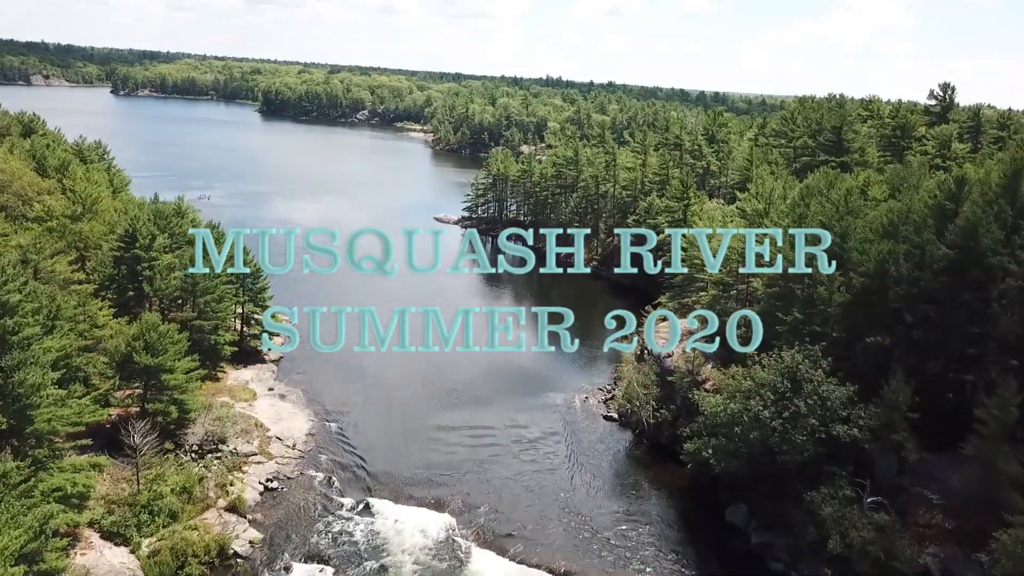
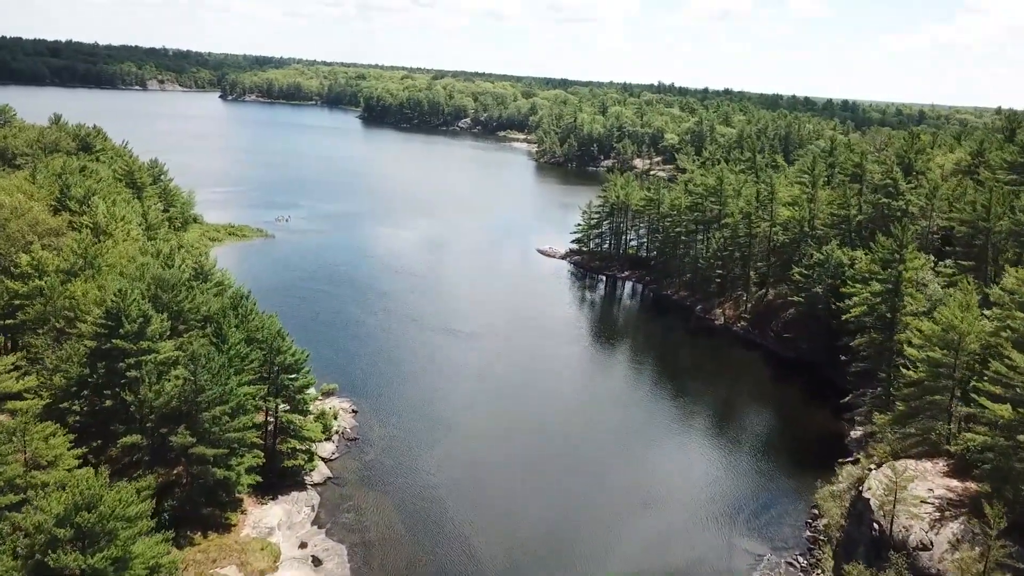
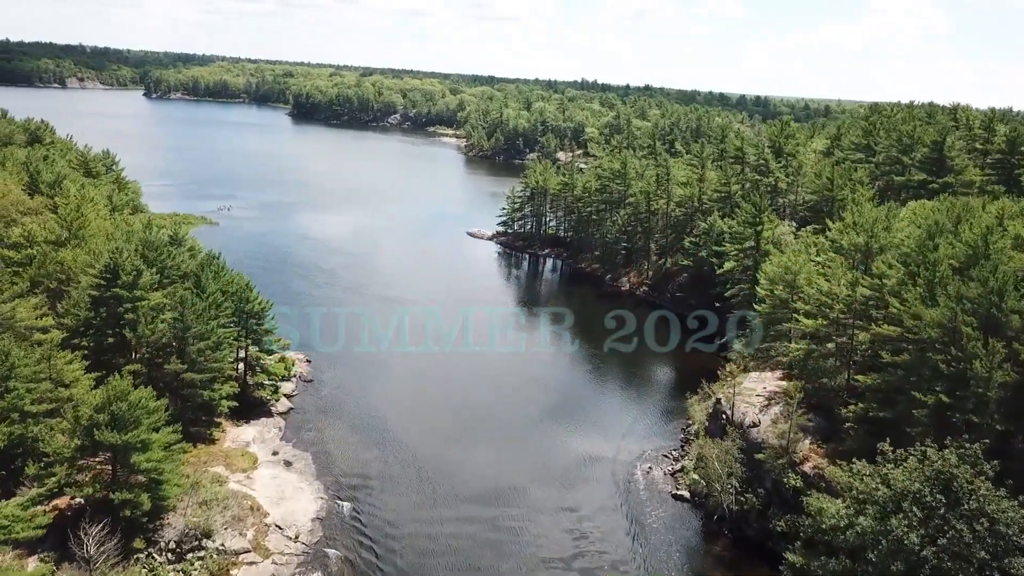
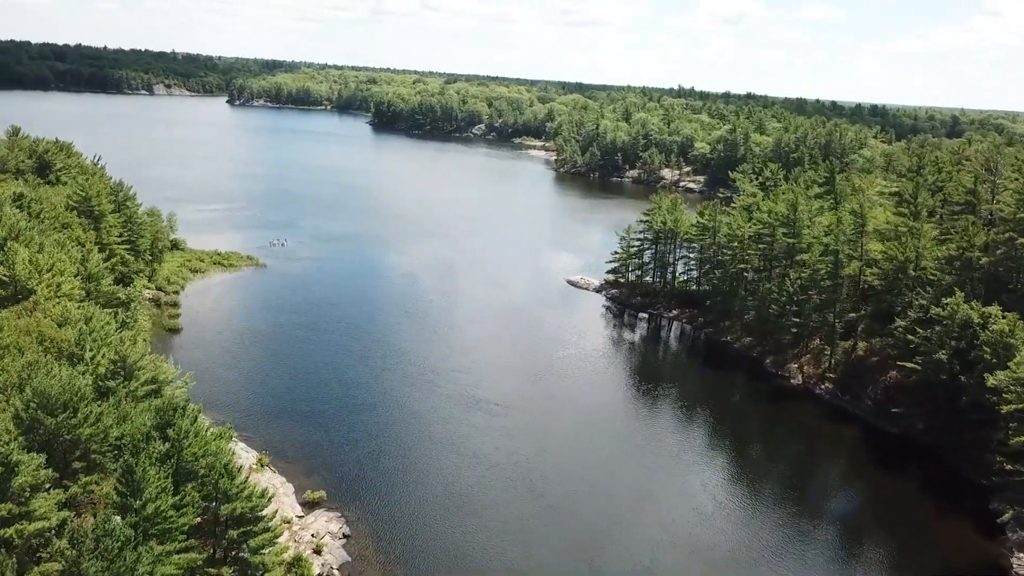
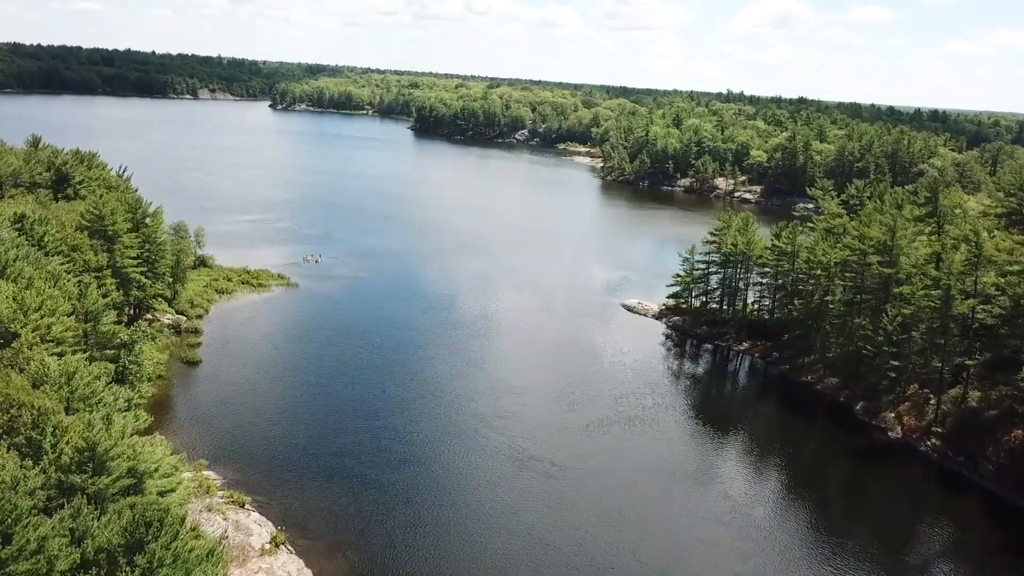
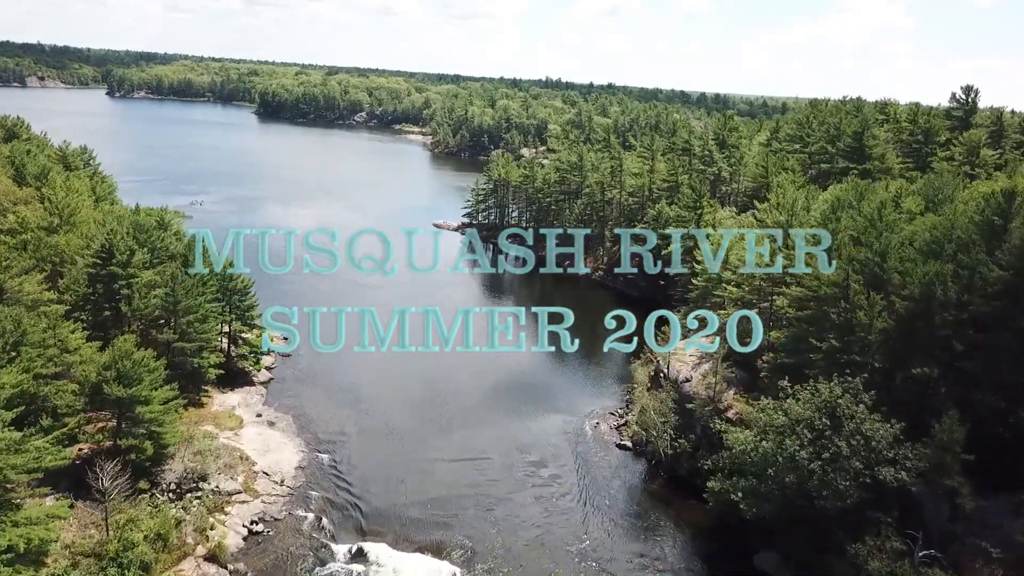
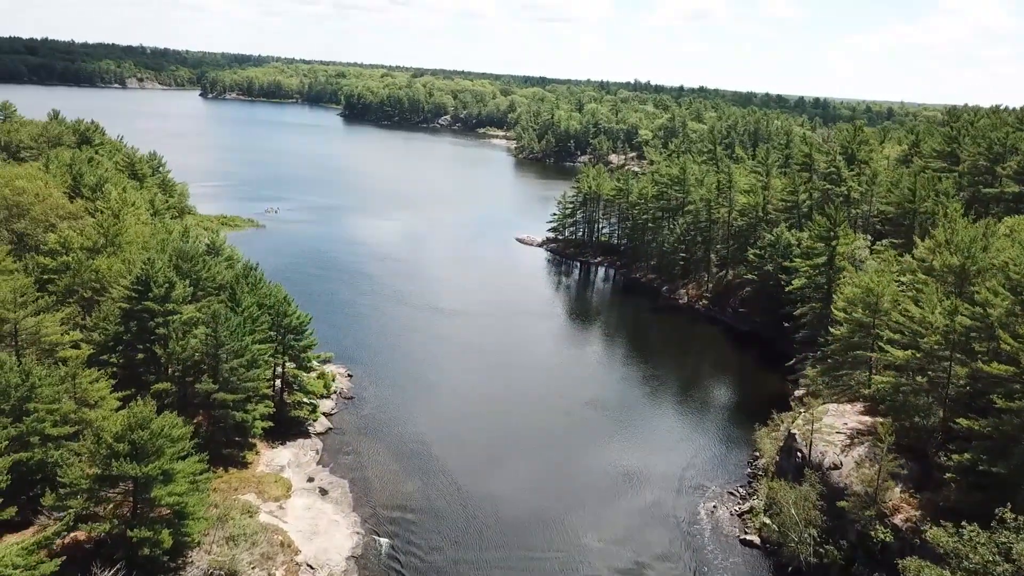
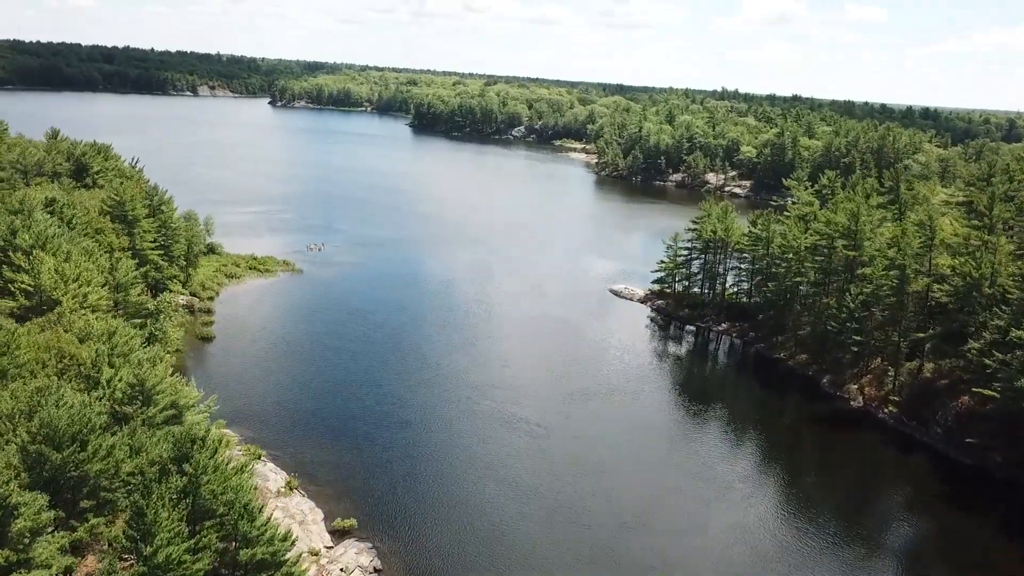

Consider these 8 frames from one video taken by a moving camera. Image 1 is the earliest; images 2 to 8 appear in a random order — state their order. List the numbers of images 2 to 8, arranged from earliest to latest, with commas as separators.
6, 3, 7, 2, 4, 8, 5
